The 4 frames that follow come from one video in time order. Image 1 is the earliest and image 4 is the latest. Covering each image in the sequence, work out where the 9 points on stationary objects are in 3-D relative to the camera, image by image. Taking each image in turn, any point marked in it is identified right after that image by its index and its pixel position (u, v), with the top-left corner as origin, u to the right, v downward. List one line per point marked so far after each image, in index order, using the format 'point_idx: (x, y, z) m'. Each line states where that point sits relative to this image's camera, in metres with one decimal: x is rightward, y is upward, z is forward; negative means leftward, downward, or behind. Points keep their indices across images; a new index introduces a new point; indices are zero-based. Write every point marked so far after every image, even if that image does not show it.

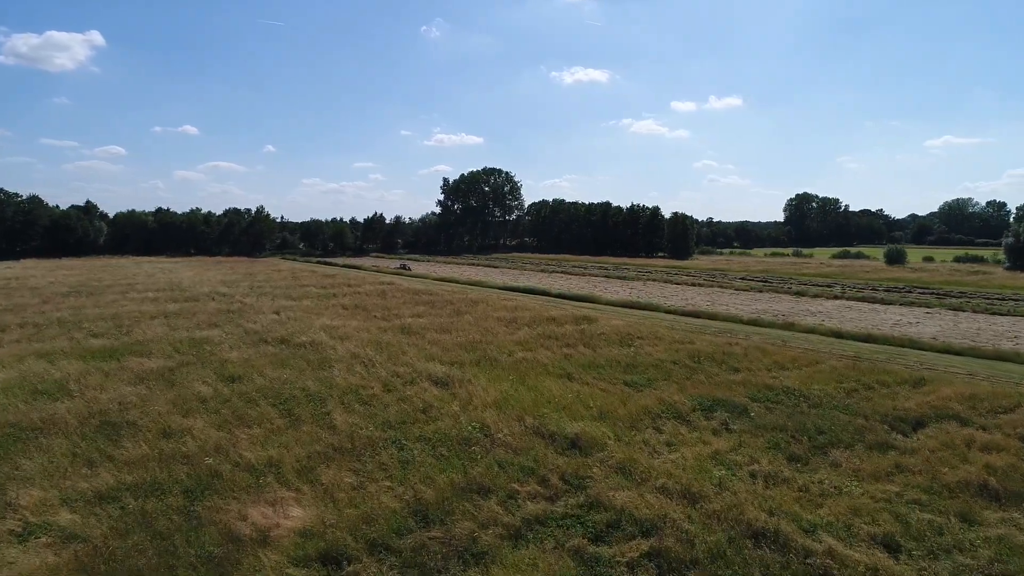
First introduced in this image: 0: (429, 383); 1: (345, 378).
0: (-1.4, -1.6, +11.6) m
1: (-2.9, -1.6, +11.9) m
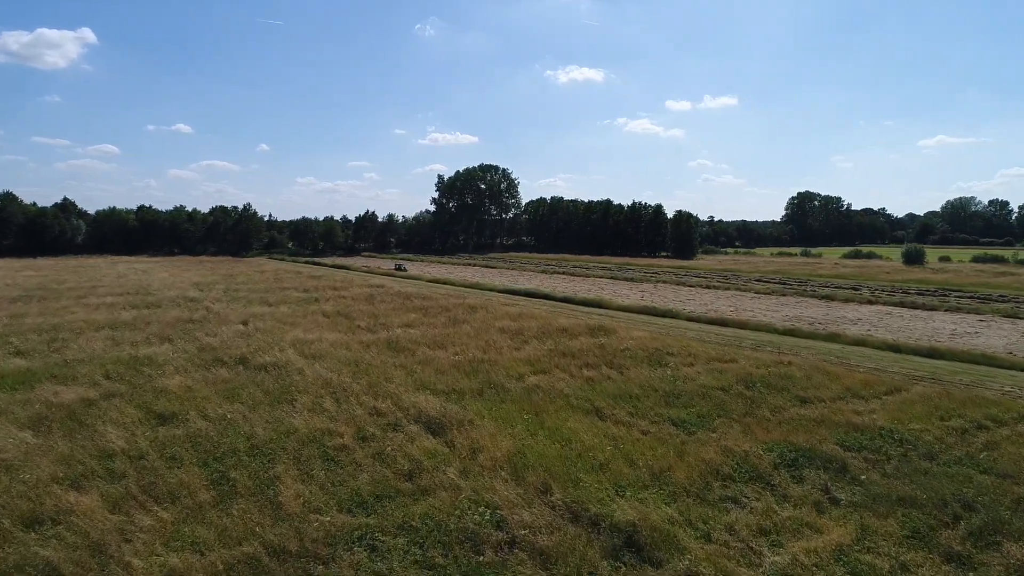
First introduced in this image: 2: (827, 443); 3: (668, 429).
0: (-1.2, -1.8, +8.7) m
1: (-2.7, -1.7, +9.1) m
2: (+4.1, -2.0, +9.0) m
3: (+2.1, -1.9, +9.5) m
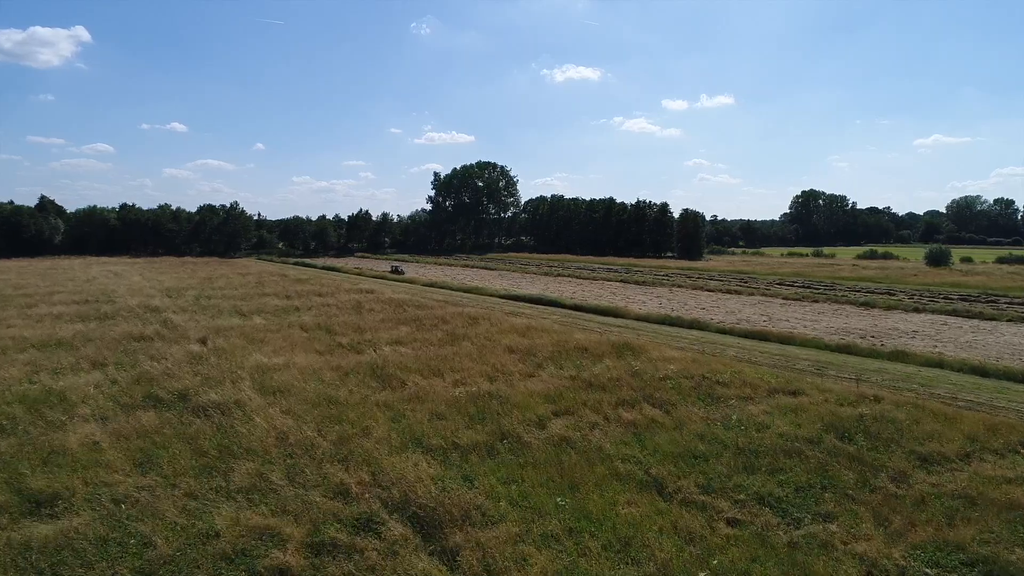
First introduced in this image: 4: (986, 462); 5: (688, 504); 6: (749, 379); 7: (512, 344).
0: (-0.9, -2.0, +5.8) m
1: (-2.4, -2.0, +6.2) m
2: (+4.3, -2.2, +6.1) m
3: (+2.4, -2.2, +6.6) m
4: (+5.7, -2.1, +8.2) m
5: (+1.7, -2.1, +6.8) m
6: (+4.3, -1.6, +12.5) m
7: (0.0, -1.3, +15.5) m
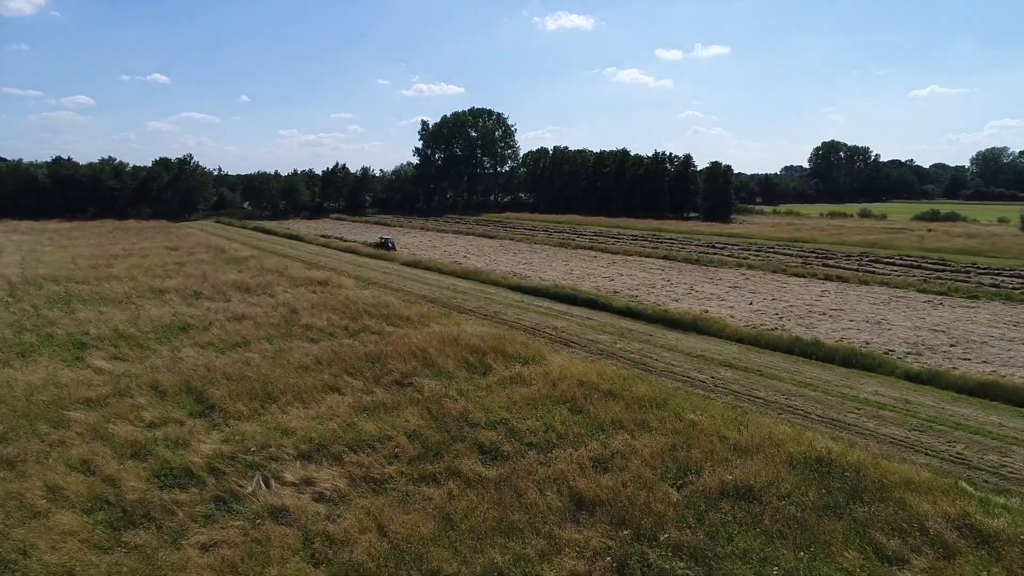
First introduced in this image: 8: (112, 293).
0: (-0.2, -3.2, -2.9) m
1: (-1.7, -3.1, -2.5) m
2: (+5.1, -3.4, -2.6) m
3: (+3.1, -3.3, -2.0) m
4: (+6.4, -3.1, -0.4) m
5: (+2.5, -3.2, -1.8) m
6: (+4.9, -2.4, +3.8) m
7: (+0.6, -1.8, +6.7) m
8: (-10.4, -0.1, +18.2) m
